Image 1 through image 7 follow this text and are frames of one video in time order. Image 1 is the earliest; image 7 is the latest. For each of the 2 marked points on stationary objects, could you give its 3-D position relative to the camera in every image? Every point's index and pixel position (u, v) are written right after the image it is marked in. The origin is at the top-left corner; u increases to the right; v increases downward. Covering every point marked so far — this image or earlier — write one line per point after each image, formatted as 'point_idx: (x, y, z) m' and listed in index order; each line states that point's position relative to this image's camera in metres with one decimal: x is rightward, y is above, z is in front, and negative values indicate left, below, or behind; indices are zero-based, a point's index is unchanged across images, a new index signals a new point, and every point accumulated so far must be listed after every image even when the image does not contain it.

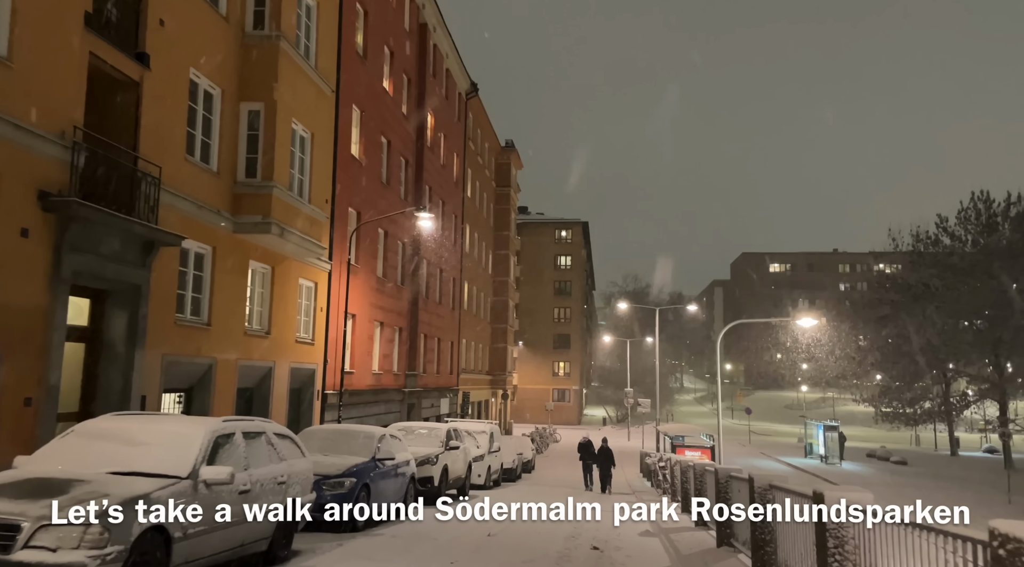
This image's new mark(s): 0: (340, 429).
0: (-2.9, -2.4, +13.7) m
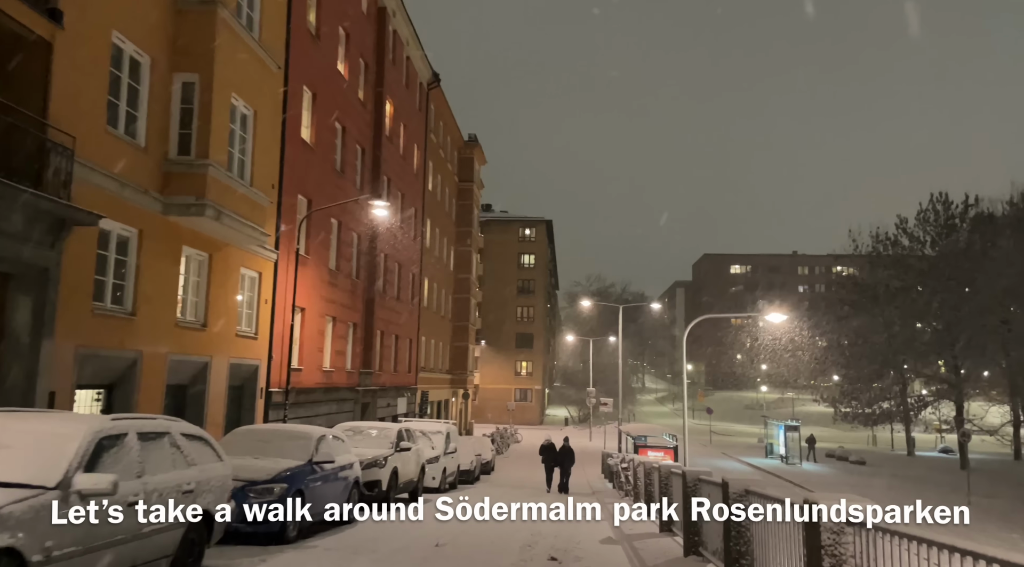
0: (-3.6, -2.2, +12.4) m
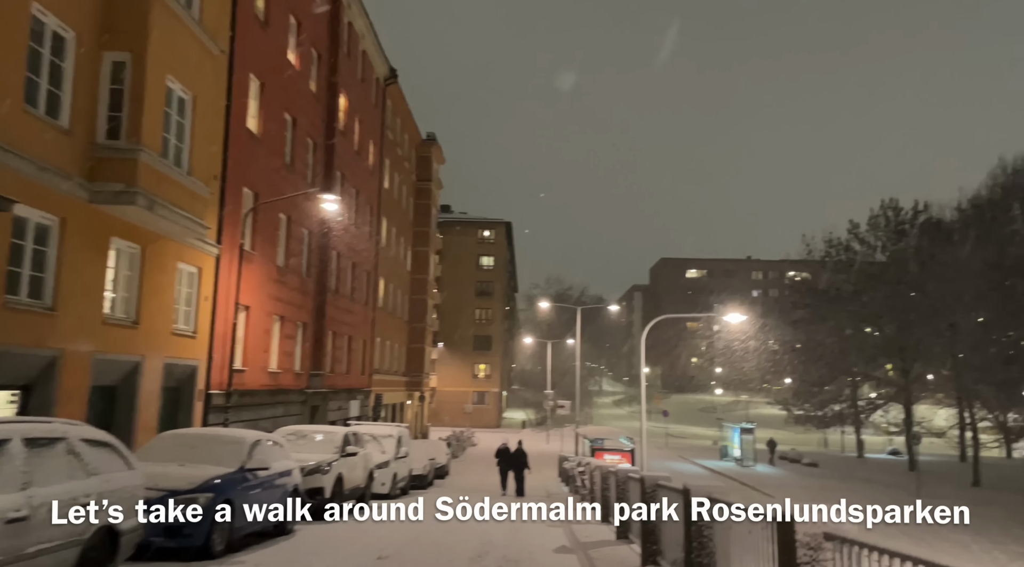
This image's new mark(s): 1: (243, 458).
0: (-4.3, -2.1, +11.5) m
1: (-3.7, -2.4, +11.1) m
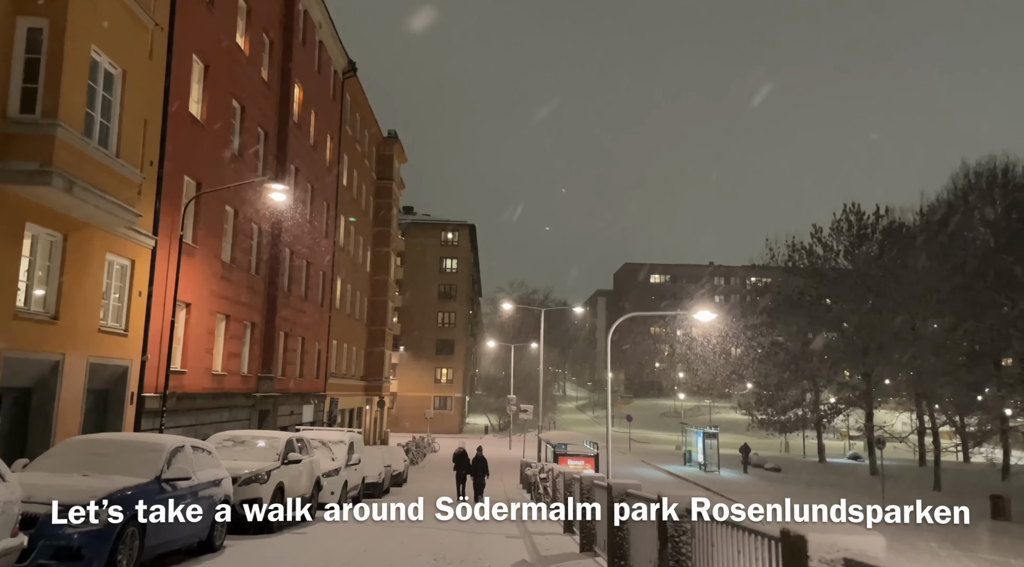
0: (-4.9, -1.9, +10.1) m
1: (-4.2, -2.2, +9.7) m
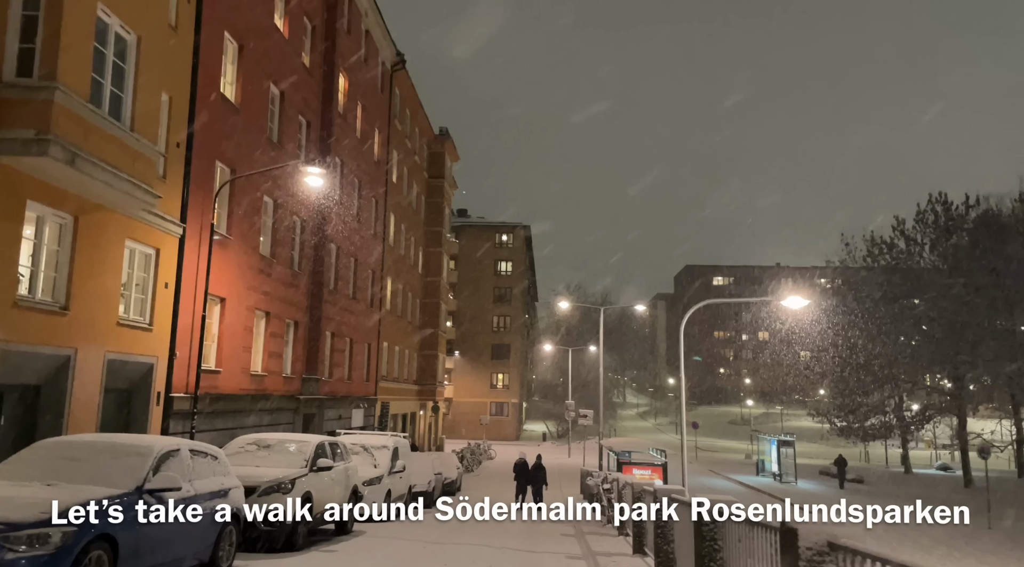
0: (-4.3, -1.6, +8.5) m
1: (-3.6, -1.9, +8.0) m
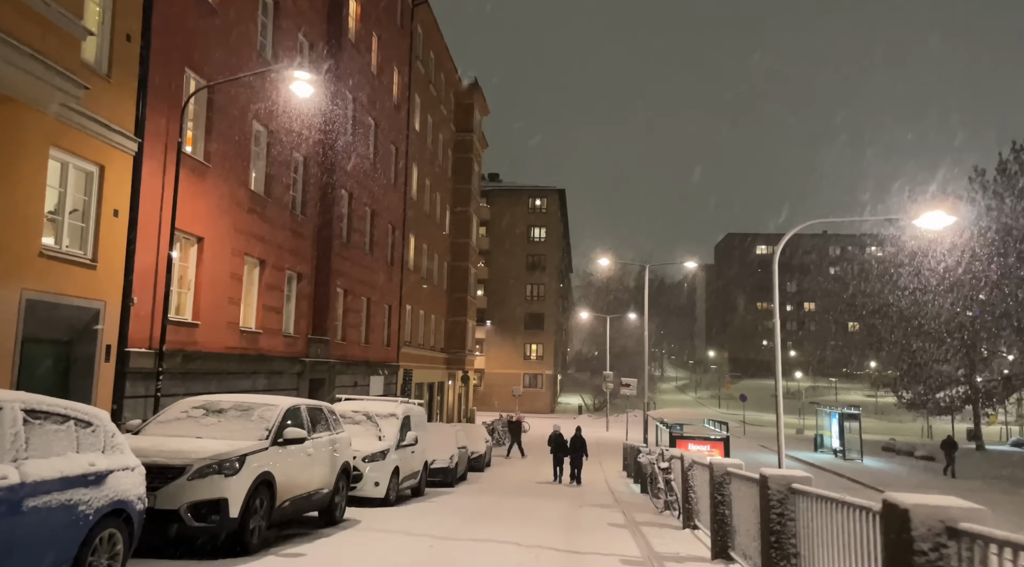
0: (-4.1, -0.7, +5.0) m
1: (-3.4, -0.9, +4.5) m
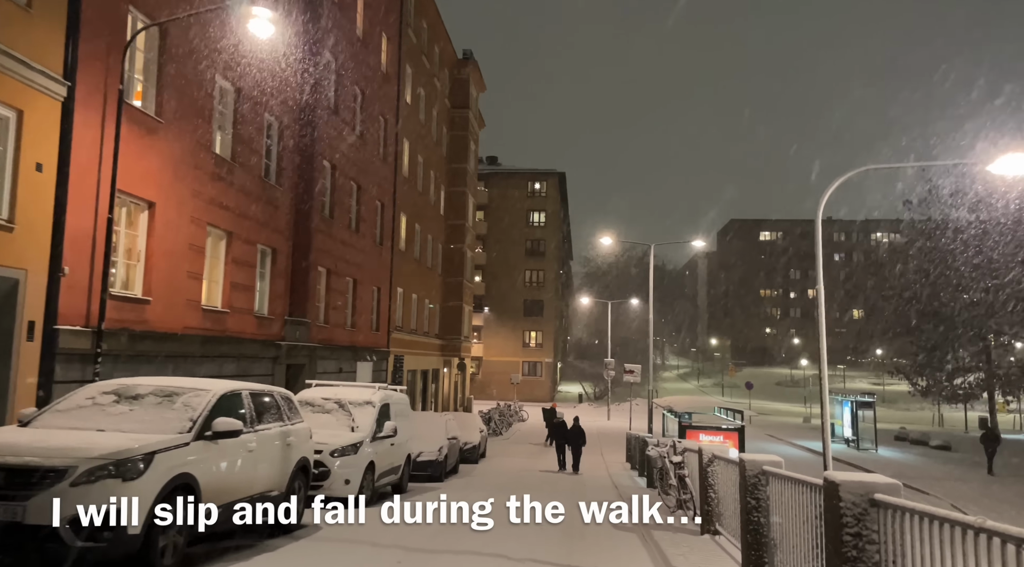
0: (-4.2, -0.3, +3.0) m
1: (-3.6, -0.6, +2.6) m
